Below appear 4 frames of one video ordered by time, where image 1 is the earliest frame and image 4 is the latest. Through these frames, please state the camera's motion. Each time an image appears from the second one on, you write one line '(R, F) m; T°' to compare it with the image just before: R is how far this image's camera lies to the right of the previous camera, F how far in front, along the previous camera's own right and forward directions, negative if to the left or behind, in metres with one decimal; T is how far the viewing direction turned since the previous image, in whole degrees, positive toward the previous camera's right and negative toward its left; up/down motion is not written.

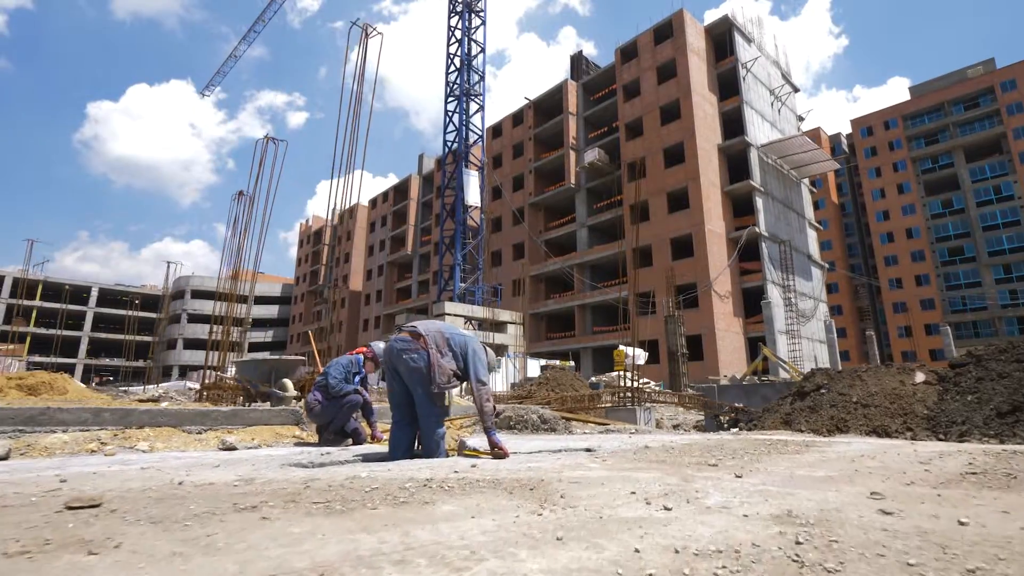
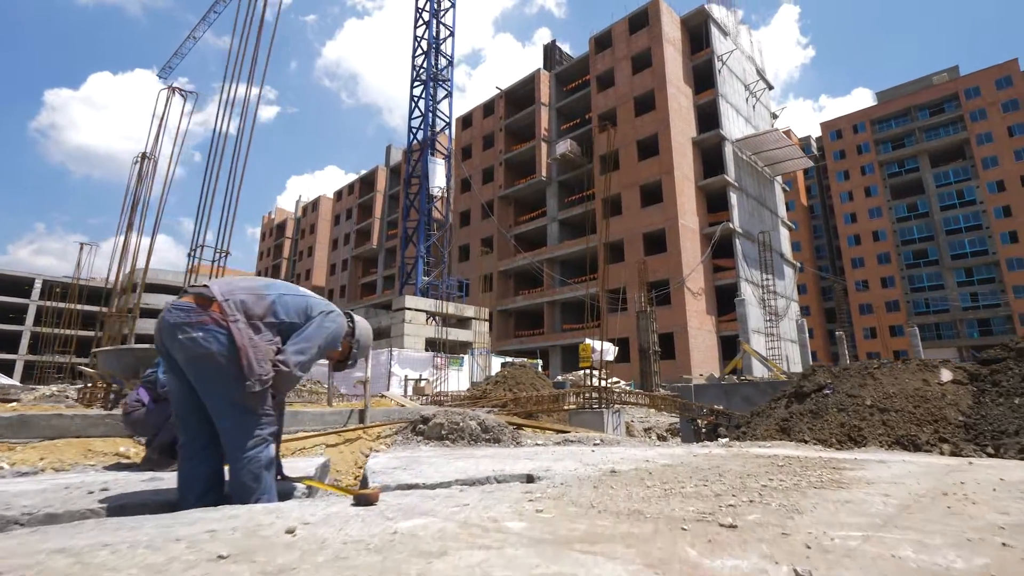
(+0.5, +1.8) m; +3°
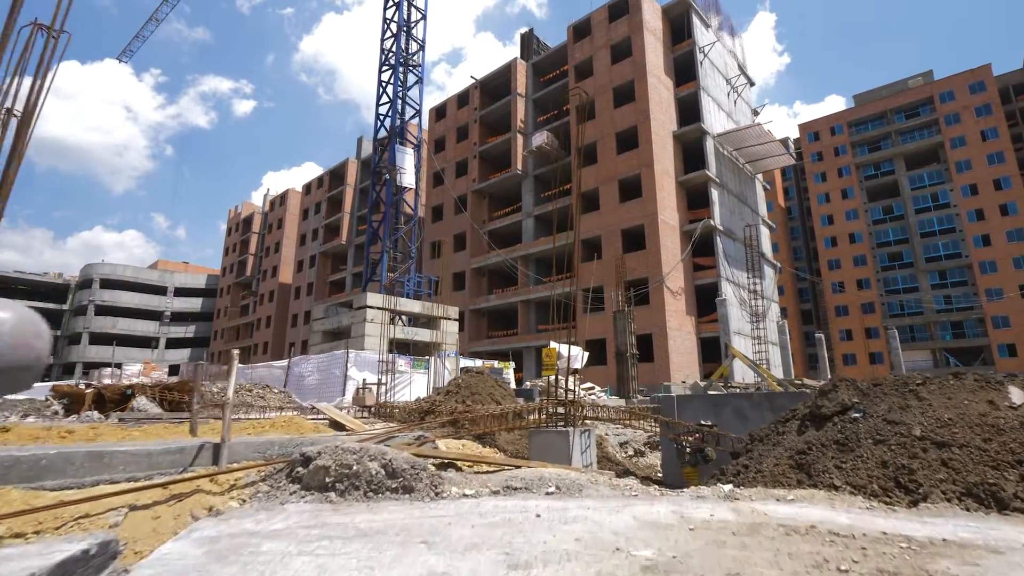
(+0.5, +1.9) m; +2°
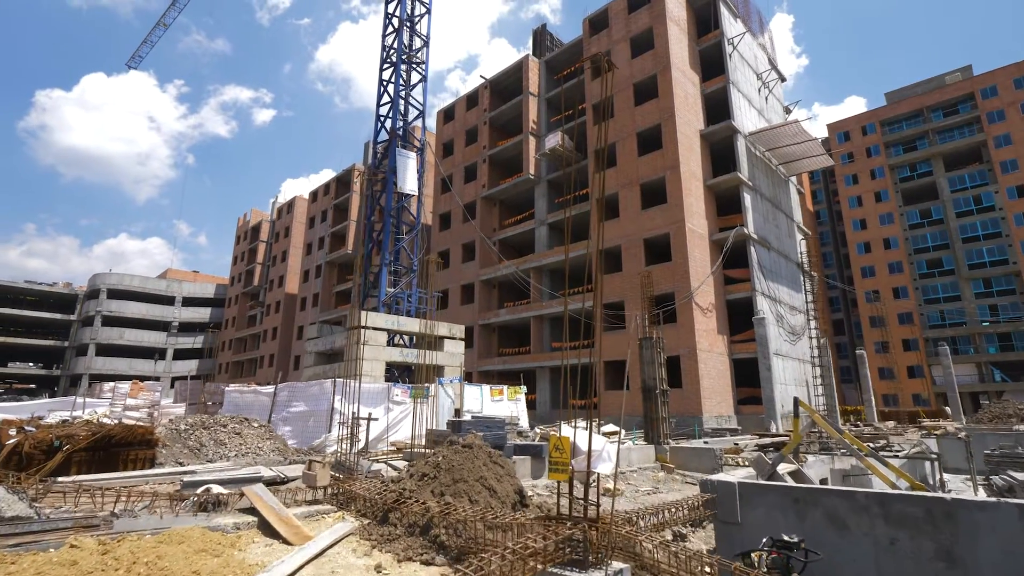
(+0.3, +2.9) m; -2°
